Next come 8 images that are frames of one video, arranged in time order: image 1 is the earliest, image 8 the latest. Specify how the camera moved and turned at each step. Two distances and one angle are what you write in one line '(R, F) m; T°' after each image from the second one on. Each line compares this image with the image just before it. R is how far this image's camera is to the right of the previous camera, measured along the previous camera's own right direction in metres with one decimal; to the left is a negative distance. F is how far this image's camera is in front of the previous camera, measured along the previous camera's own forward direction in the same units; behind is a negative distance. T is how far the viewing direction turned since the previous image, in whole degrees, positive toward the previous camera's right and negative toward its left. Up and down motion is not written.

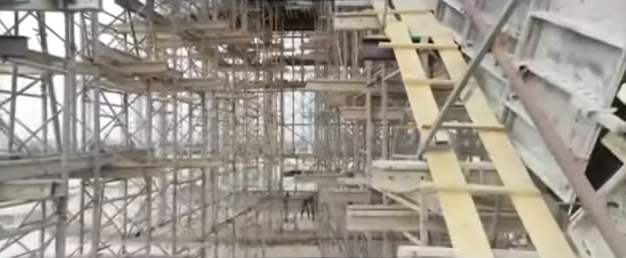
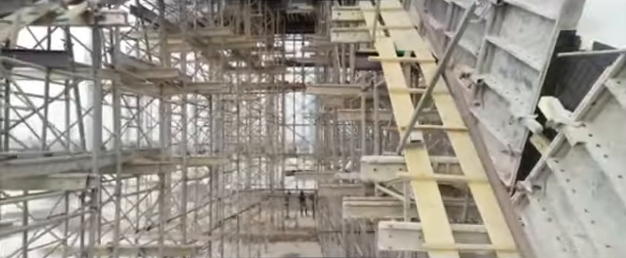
(0.0, -0.6) m; 0°
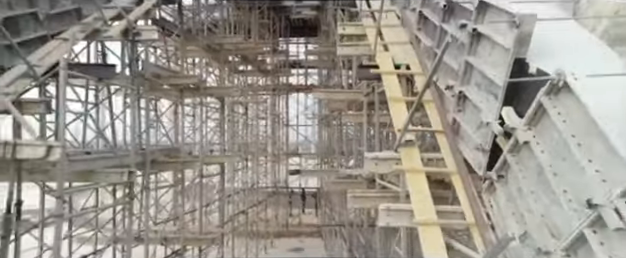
(-0.1, -0.7) m; 0°
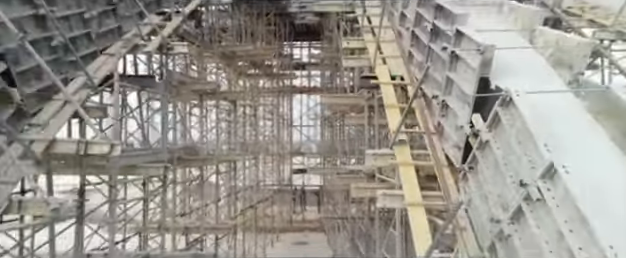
(-0.1, -0.9) m; 0°
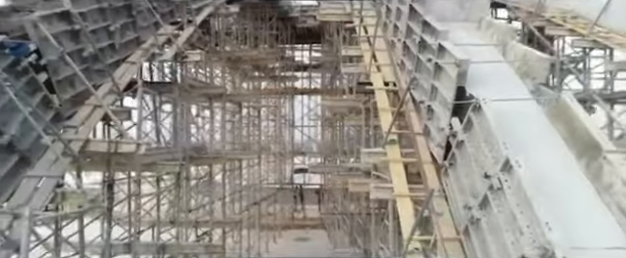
(0.0, -0.6) m; 0°
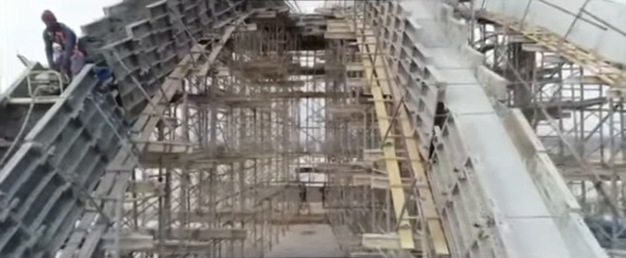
(-0.2, -1.4) m; 0°
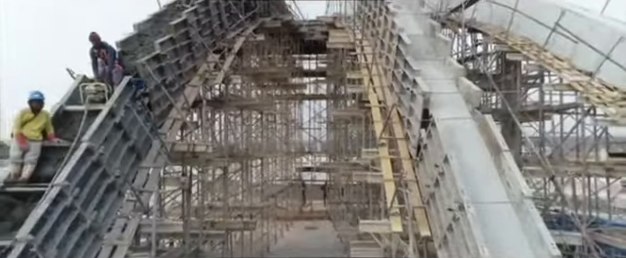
(-0.1, -1.0) m; 0°
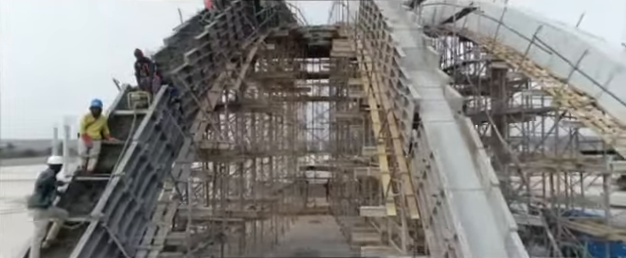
(-0.1, -1.2) m; 0°
